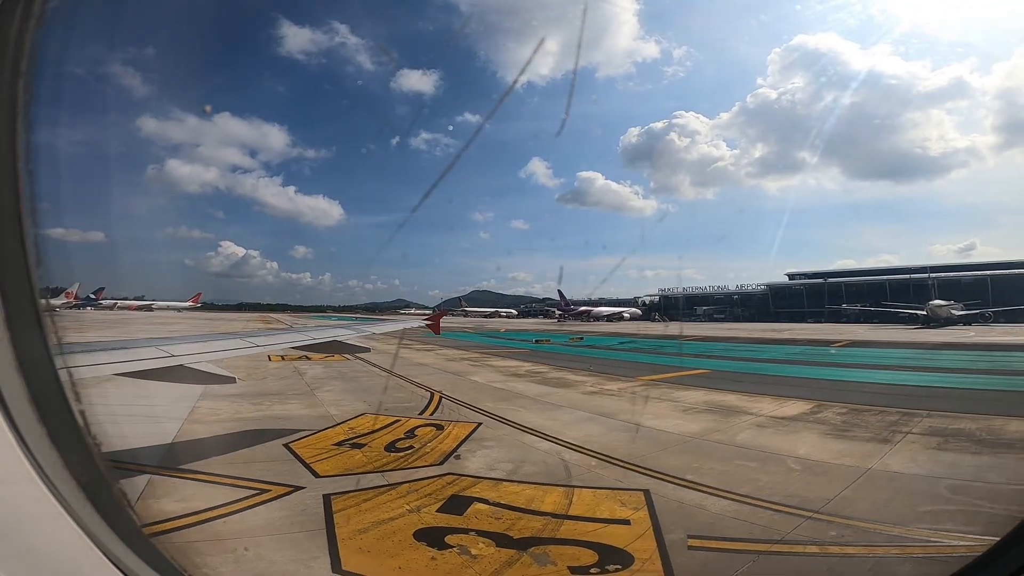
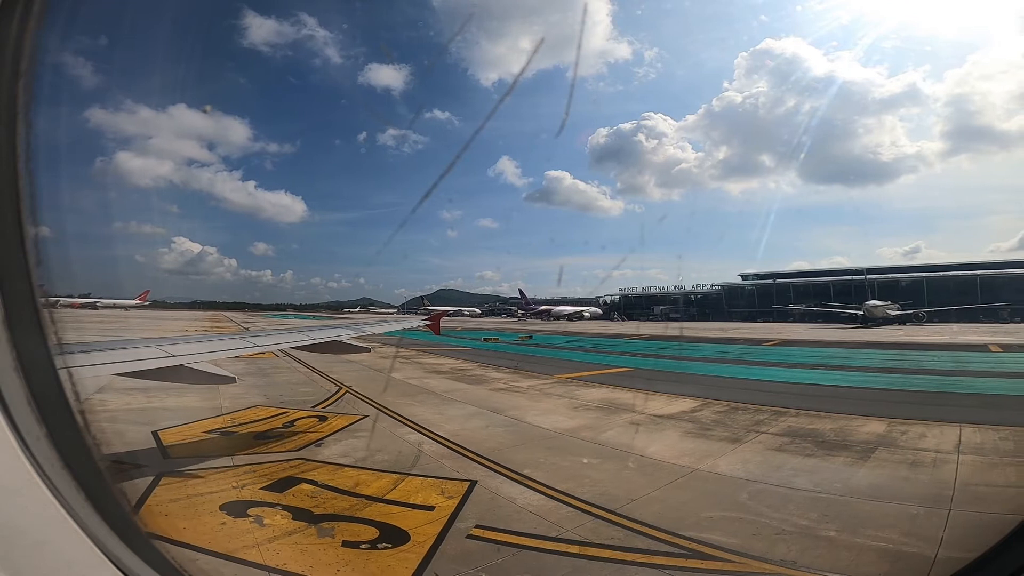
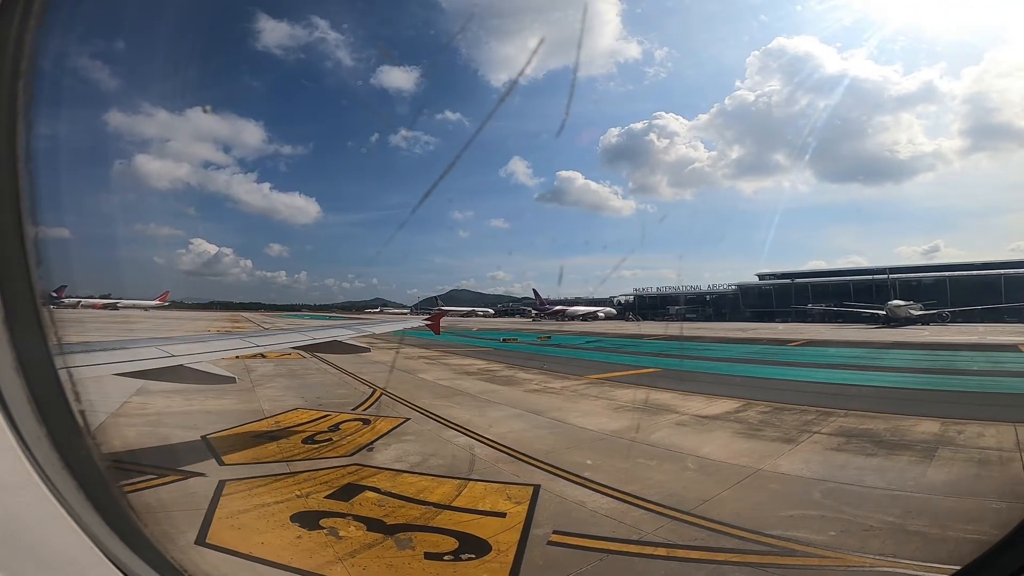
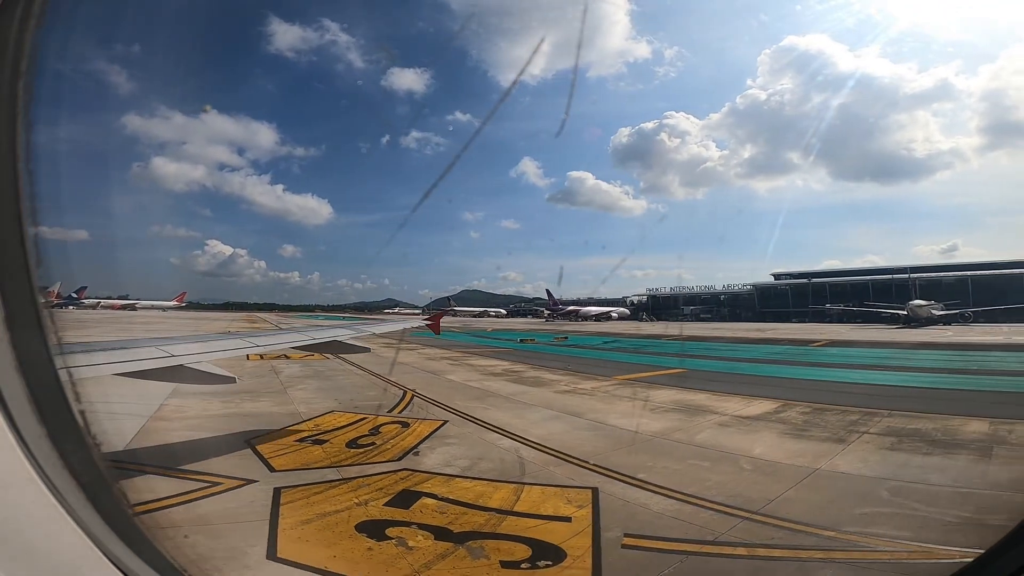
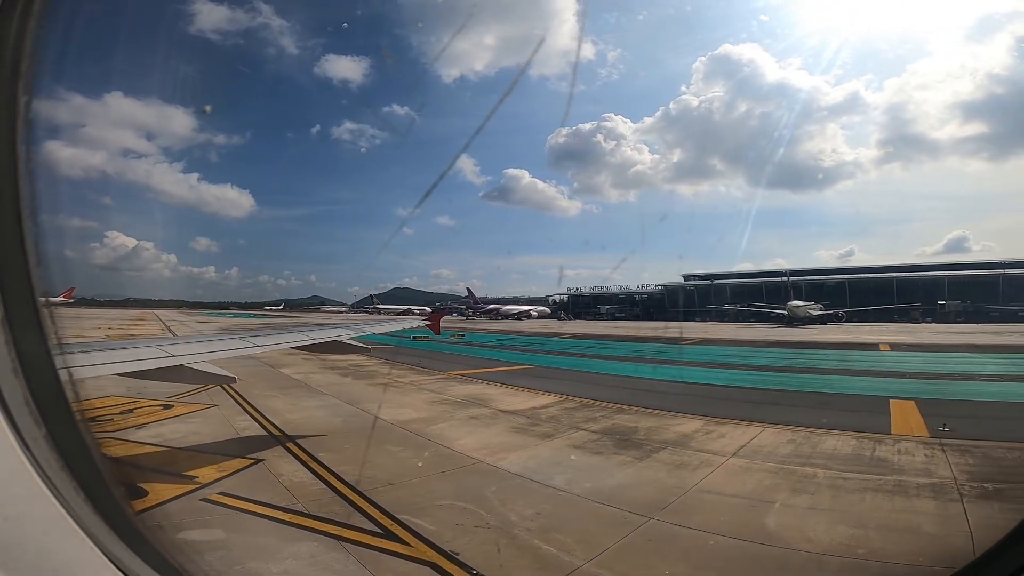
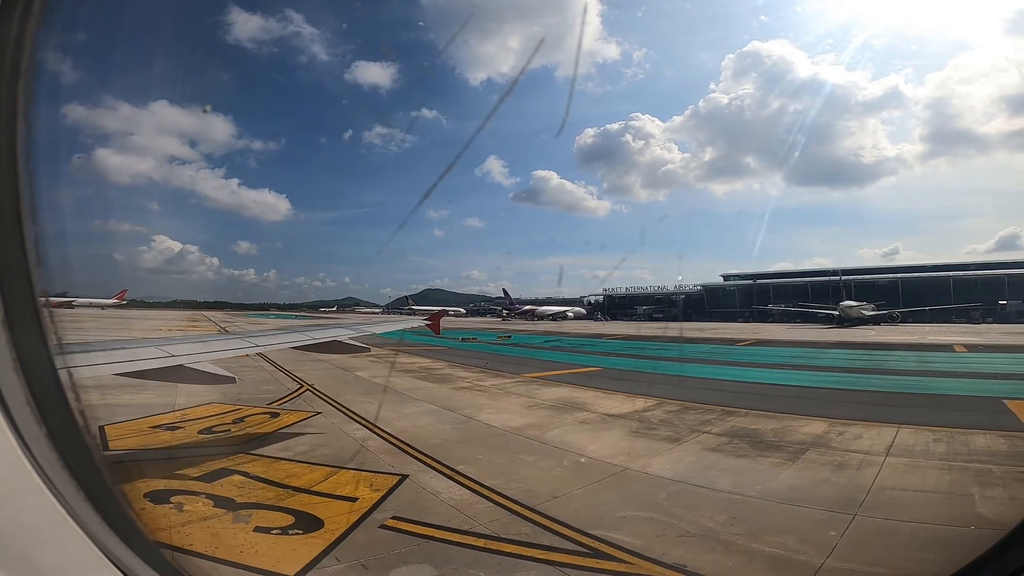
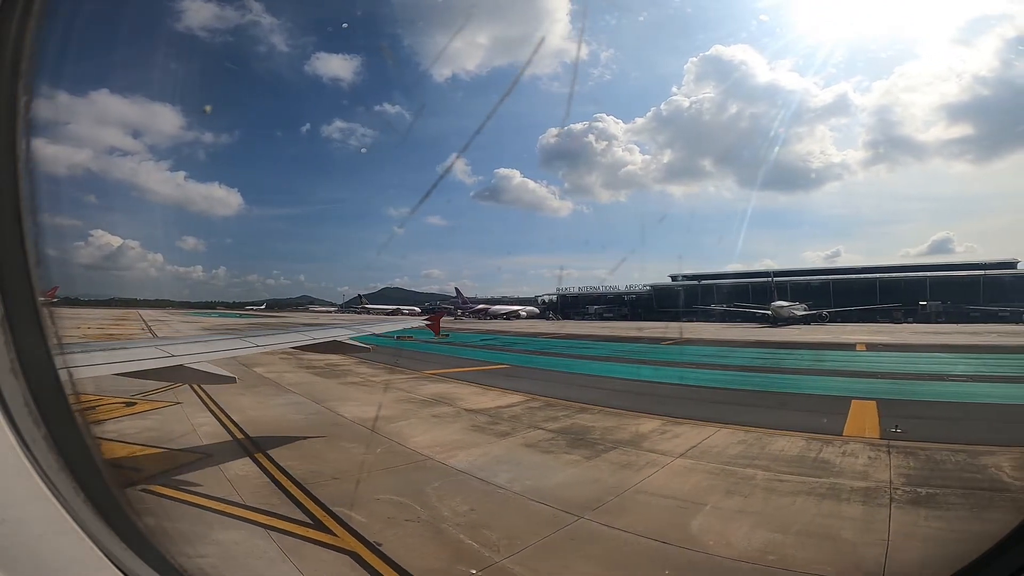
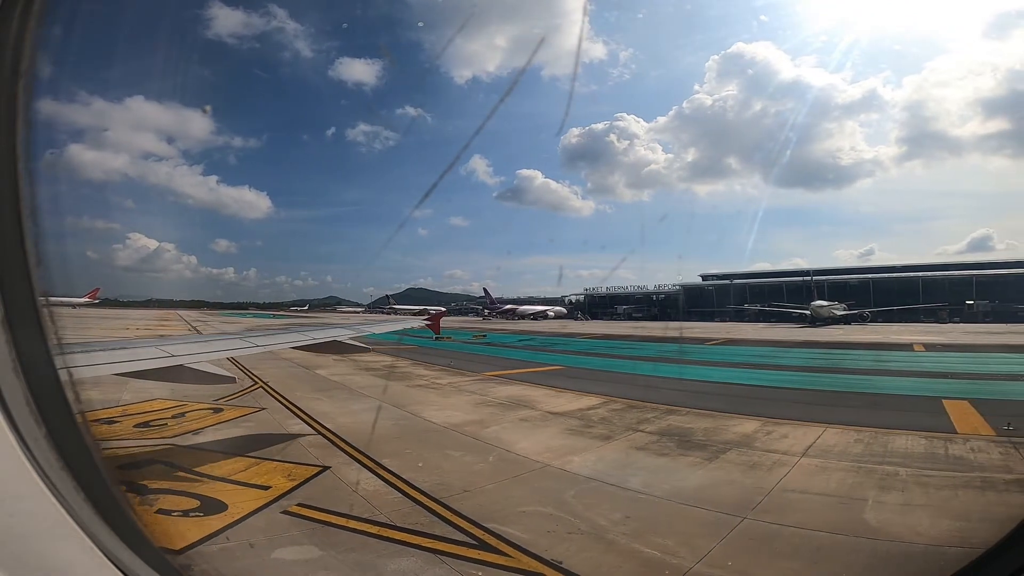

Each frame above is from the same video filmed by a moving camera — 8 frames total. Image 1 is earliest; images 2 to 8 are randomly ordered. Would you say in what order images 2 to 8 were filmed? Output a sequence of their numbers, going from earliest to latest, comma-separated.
4, 3, 2, 6, 8, 5, 7
